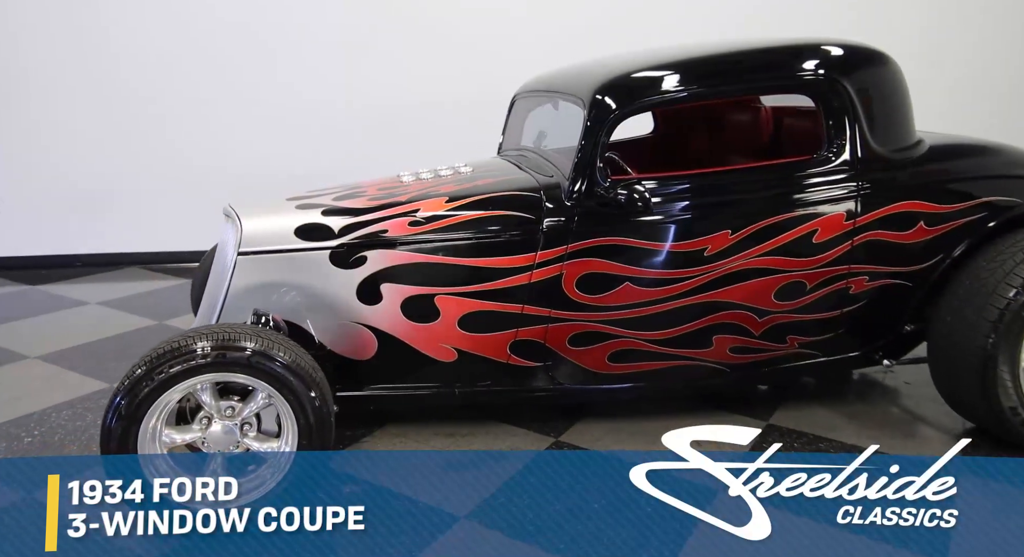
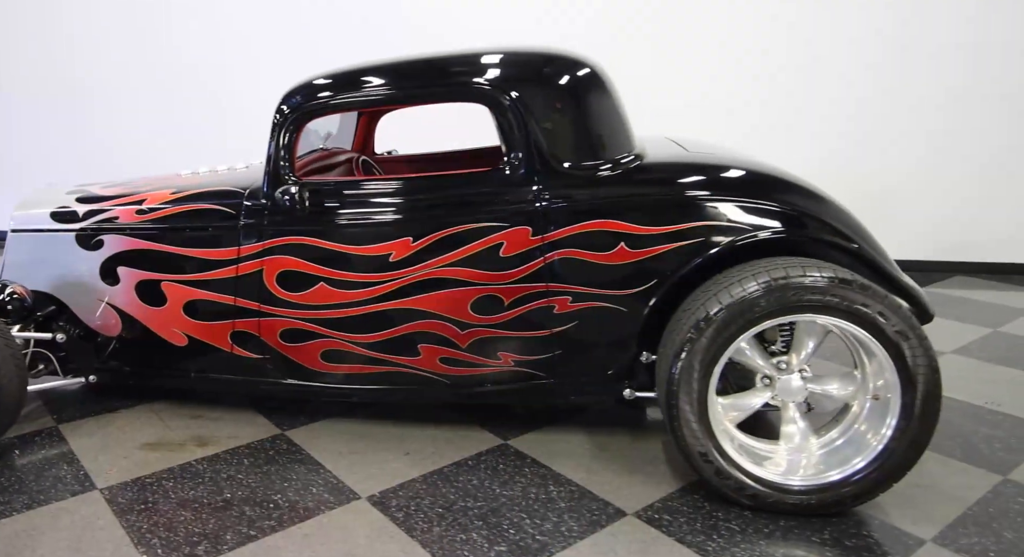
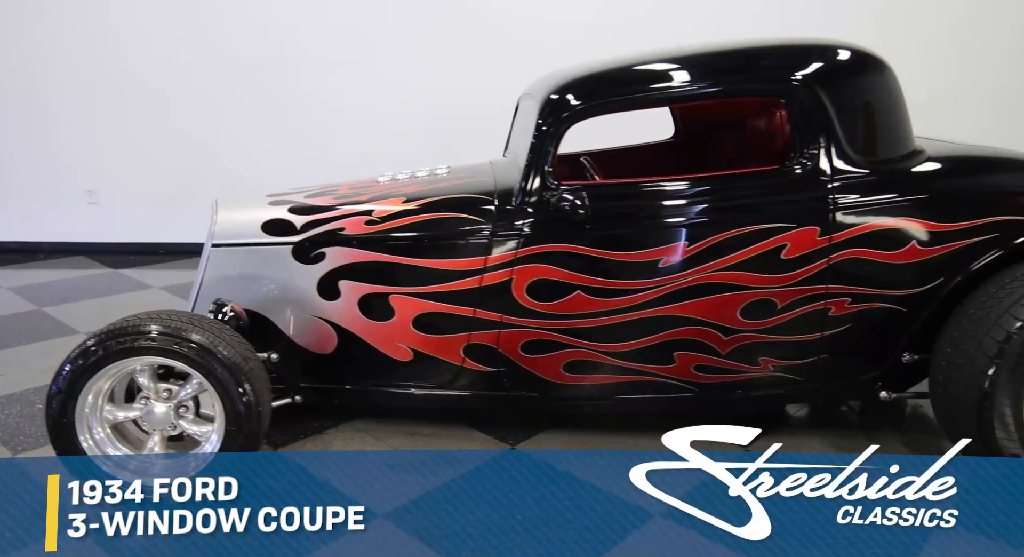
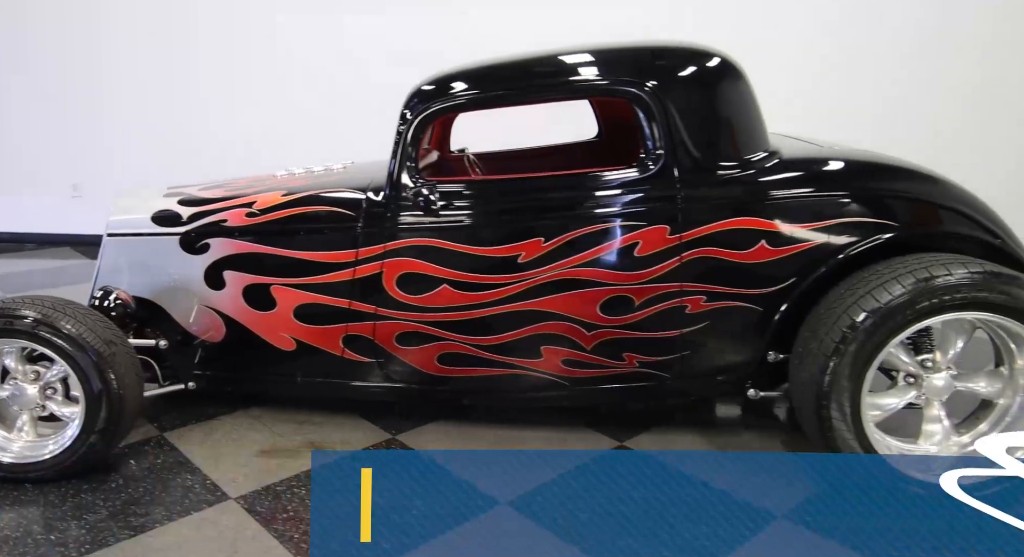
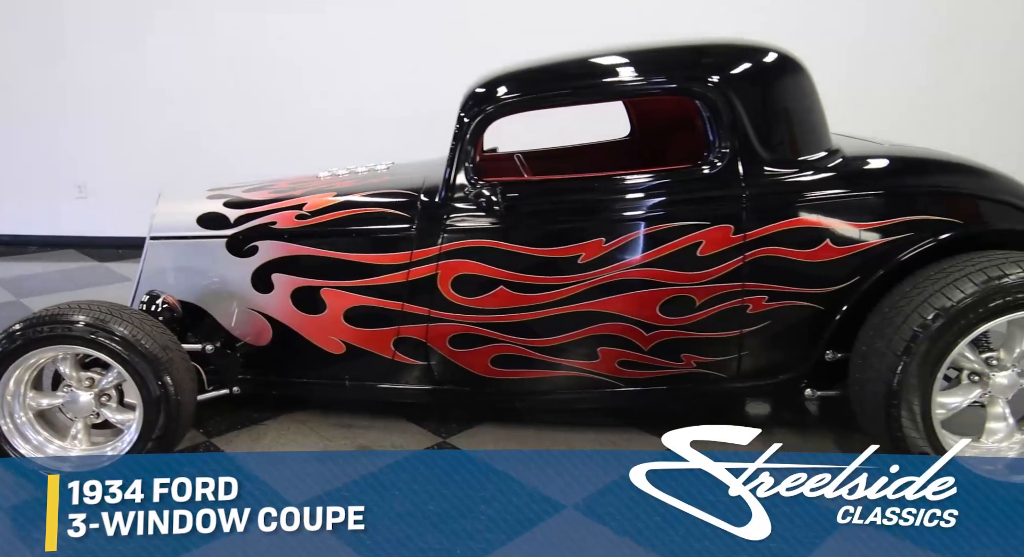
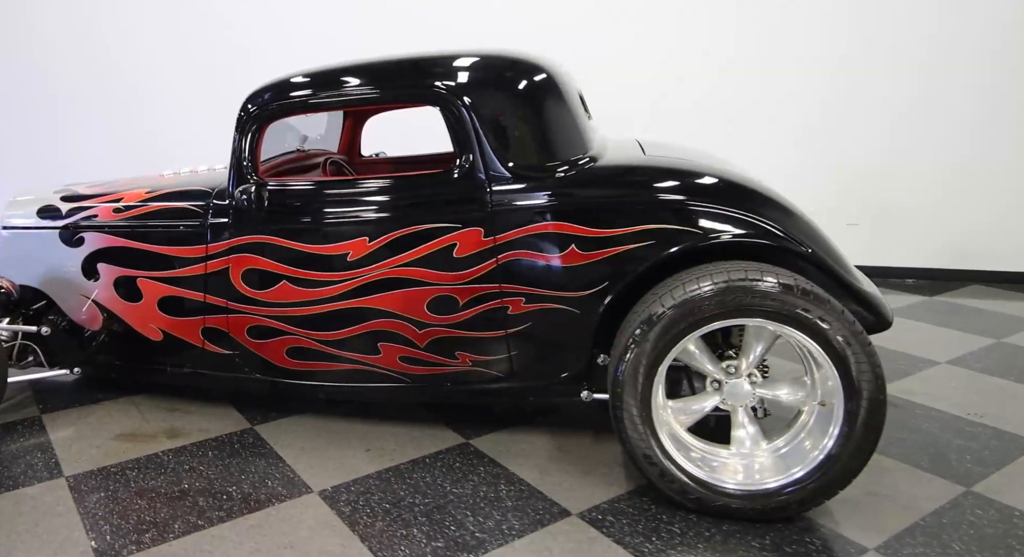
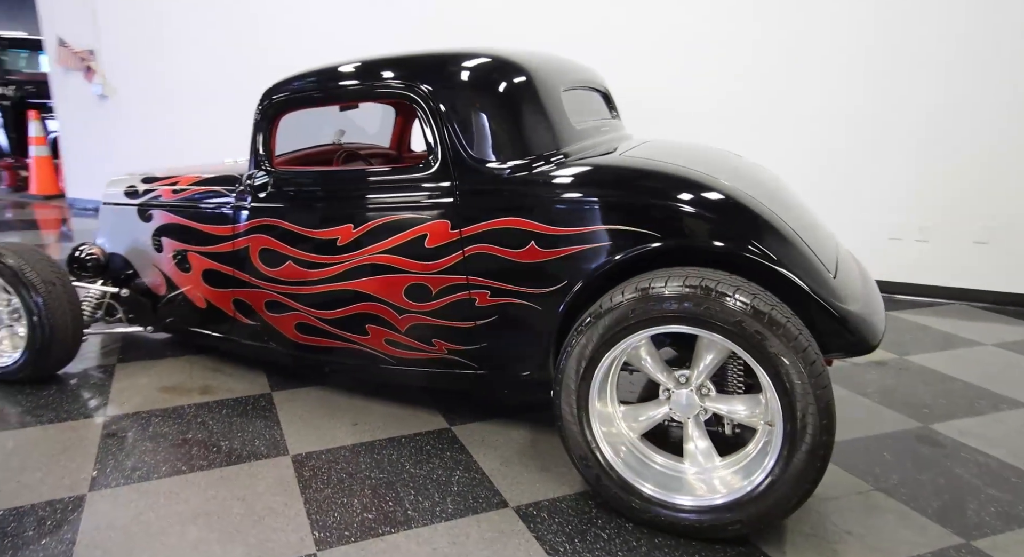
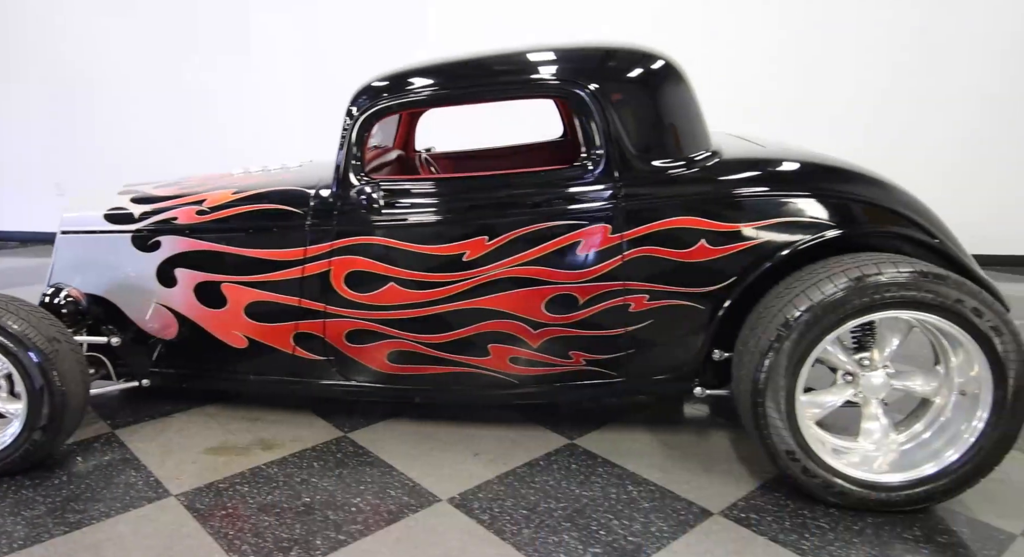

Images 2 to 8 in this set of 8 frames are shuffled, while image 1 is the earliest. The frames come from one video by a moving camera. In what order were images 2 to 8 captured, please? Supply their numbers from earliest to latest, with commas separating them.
3, 5, 4, 8, 2, 6, 7
